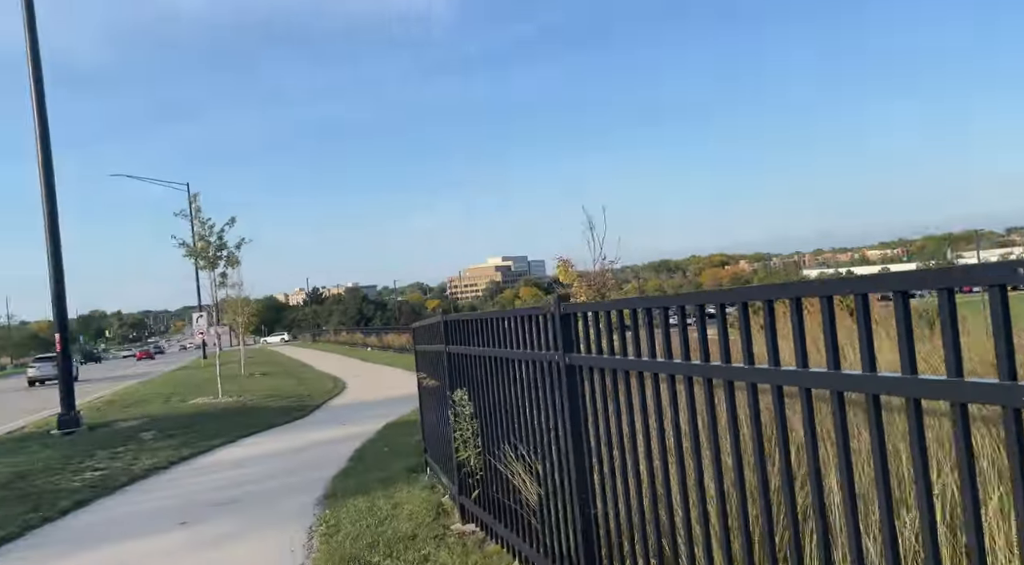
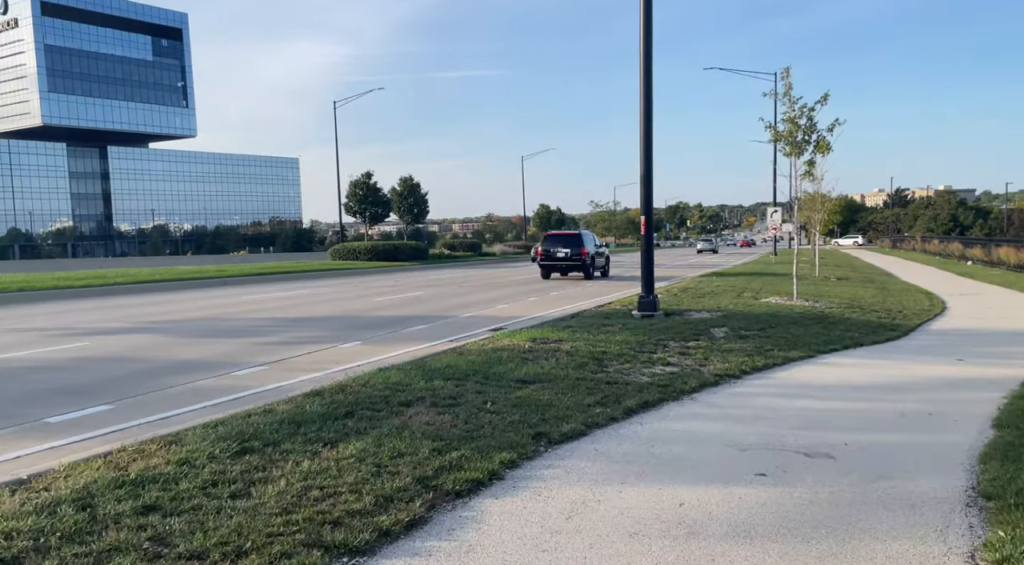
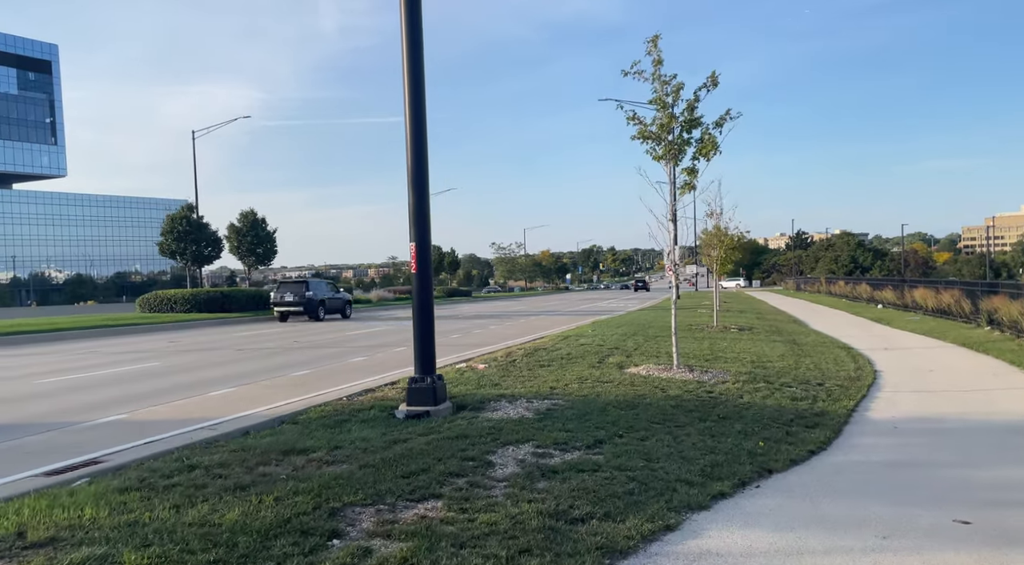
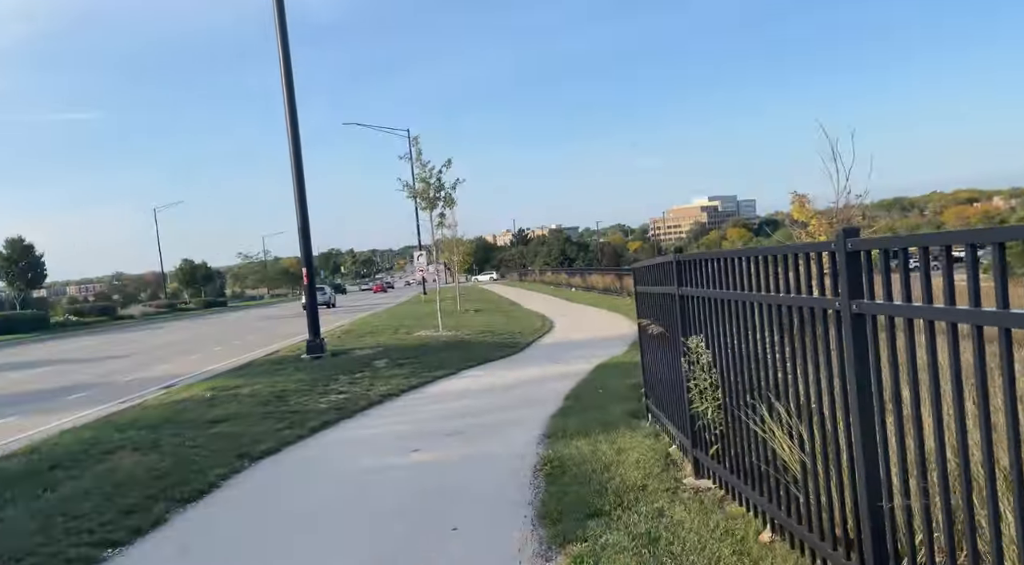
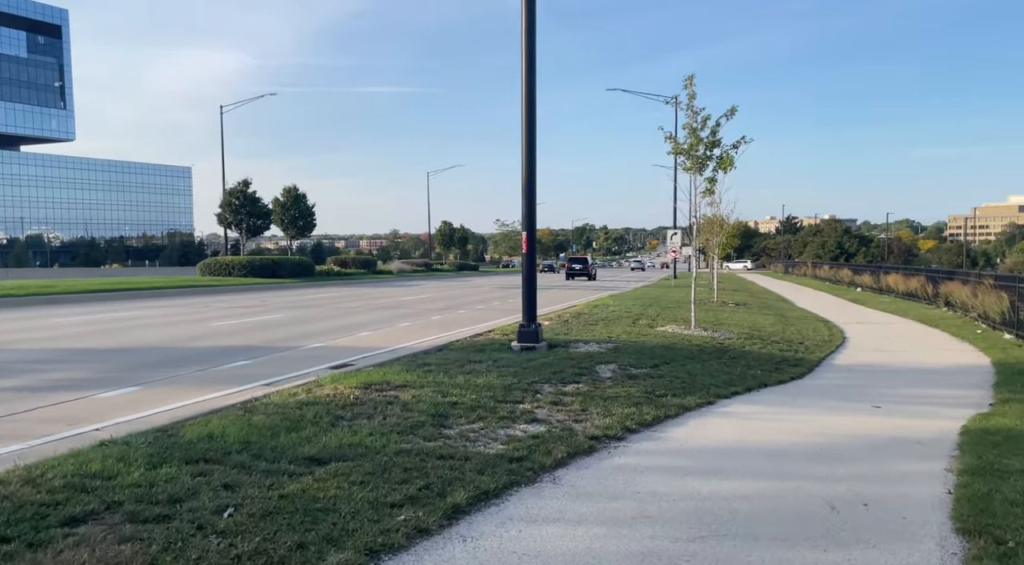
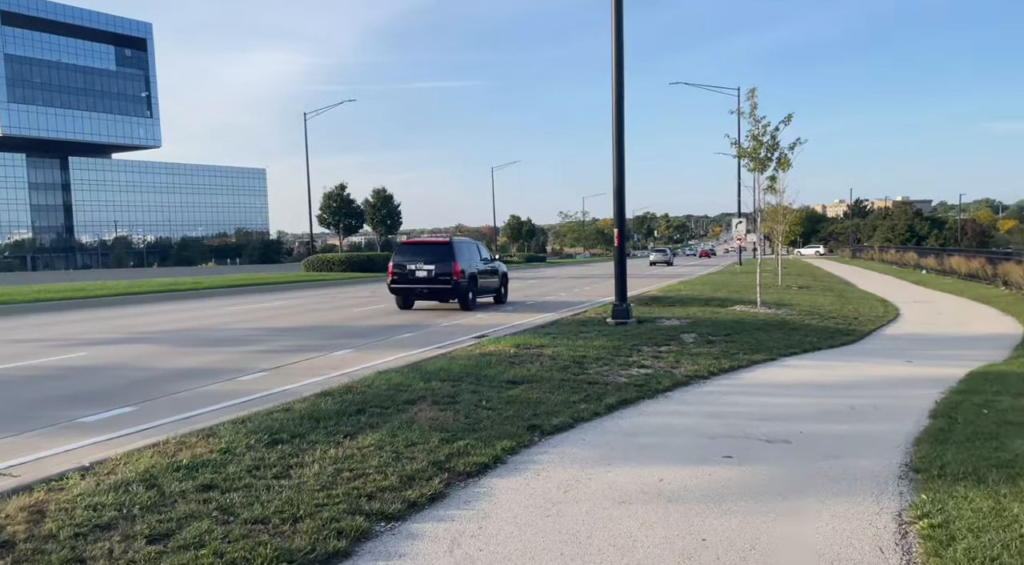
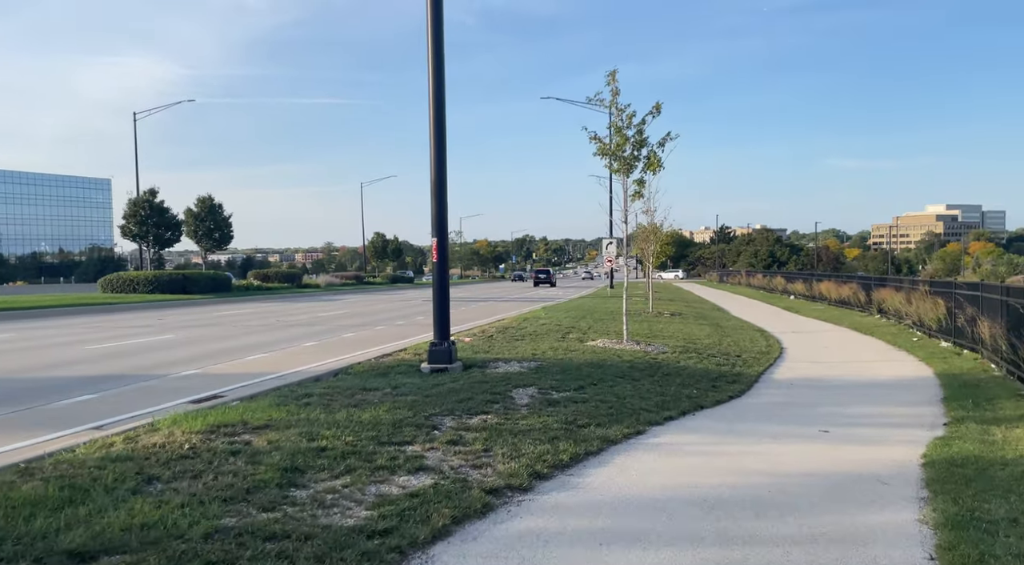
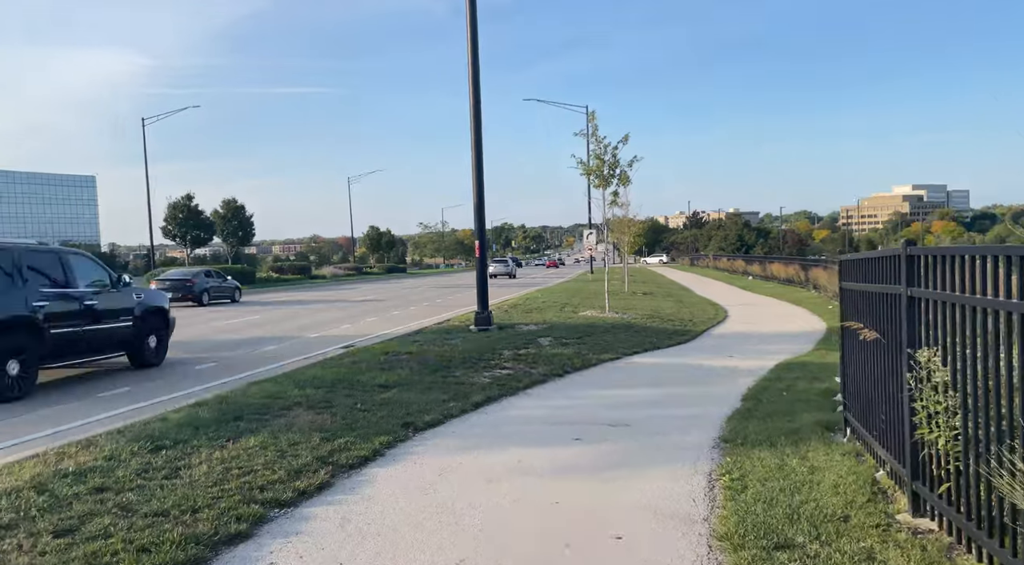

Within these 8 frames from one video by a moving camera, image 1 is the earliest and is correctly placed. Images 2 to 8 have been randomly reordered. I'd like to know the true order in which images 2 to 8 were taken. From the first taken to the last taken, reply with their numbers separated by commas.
4, 8, 6, 2, 5, 7, 3
